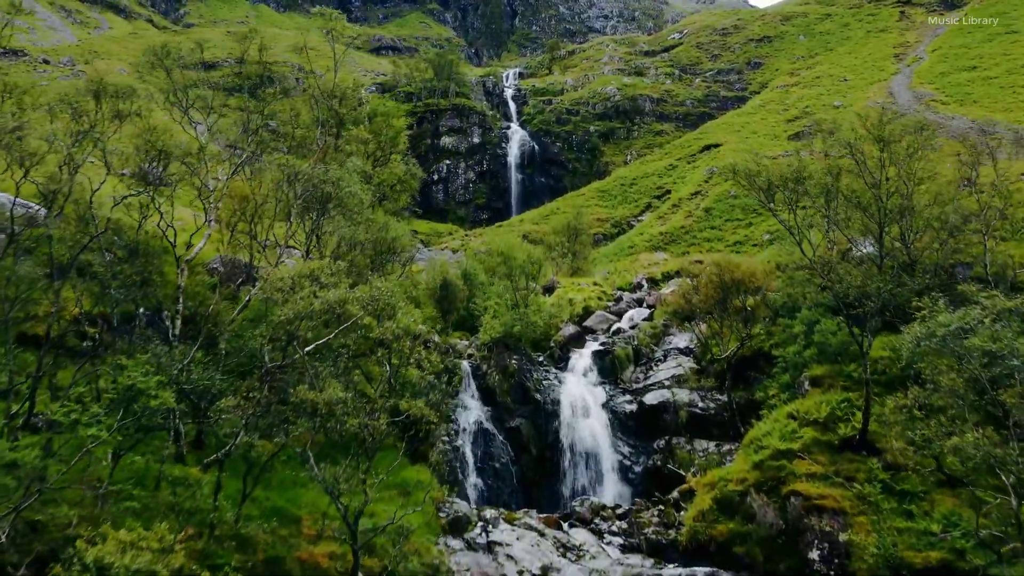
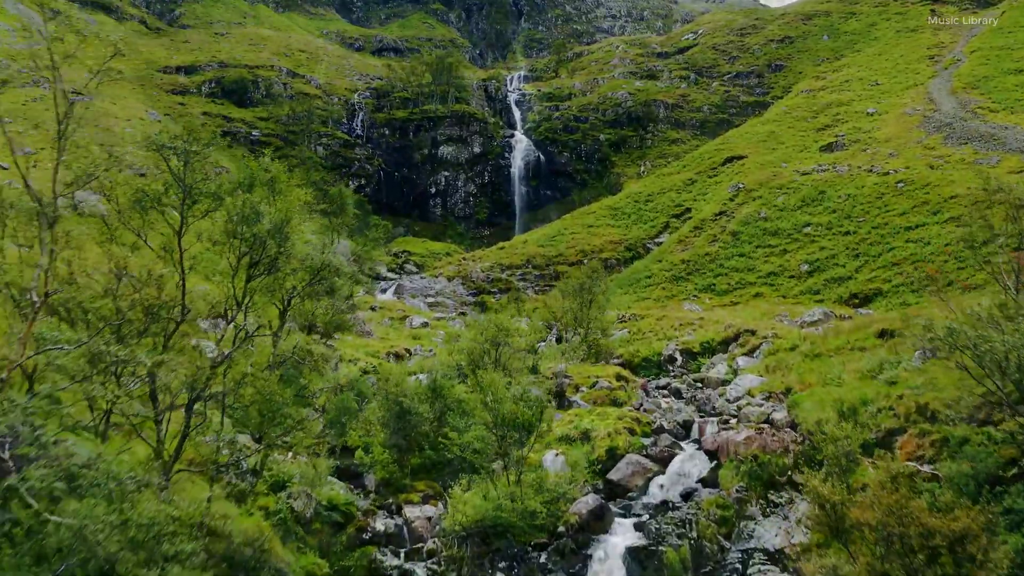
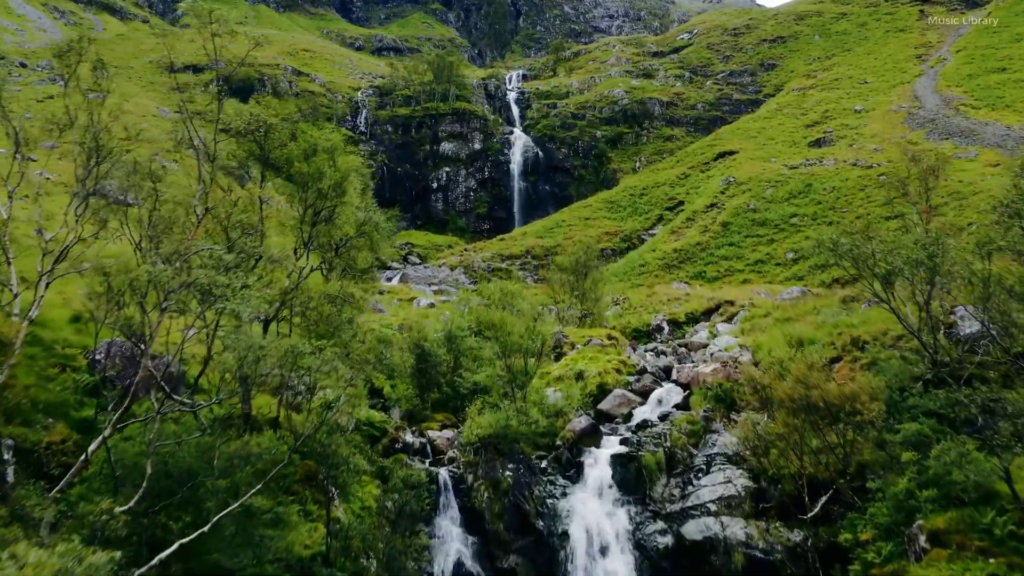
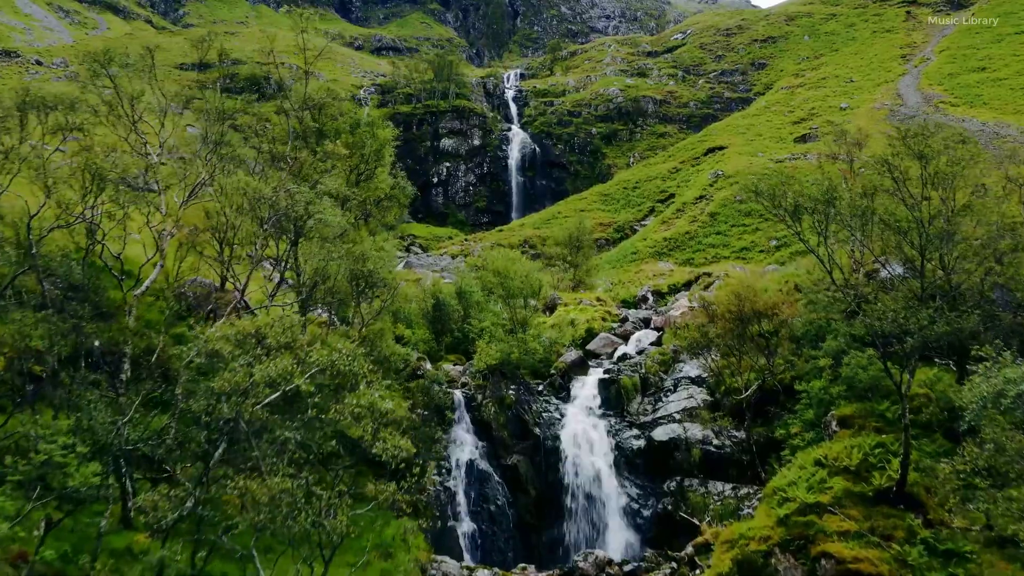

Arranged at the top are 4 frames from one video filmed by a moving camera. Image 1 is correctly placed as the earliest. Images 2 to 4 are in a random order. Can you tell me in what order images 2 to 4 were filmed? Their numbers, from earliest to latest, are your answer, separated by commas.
4, 3, 2
